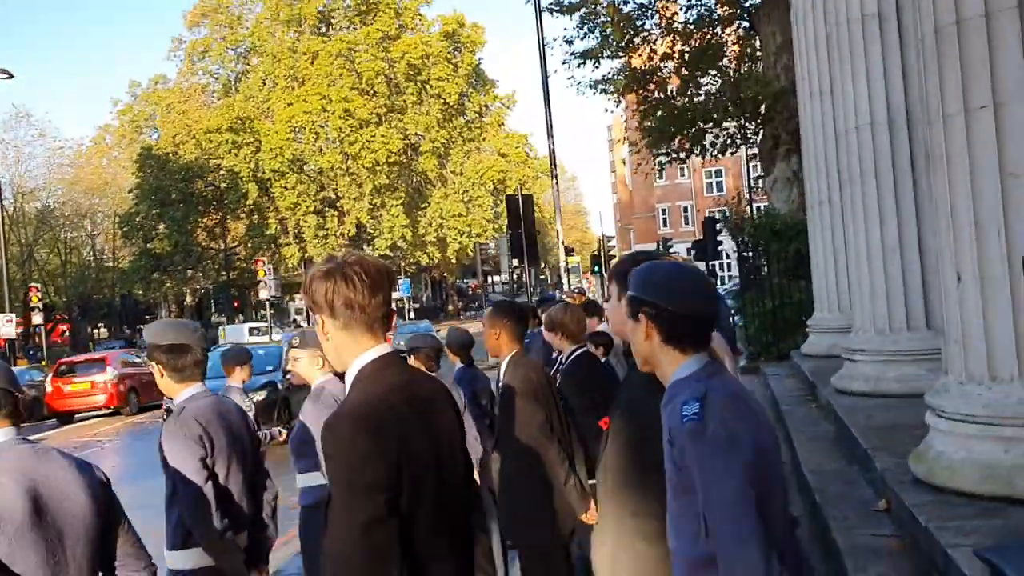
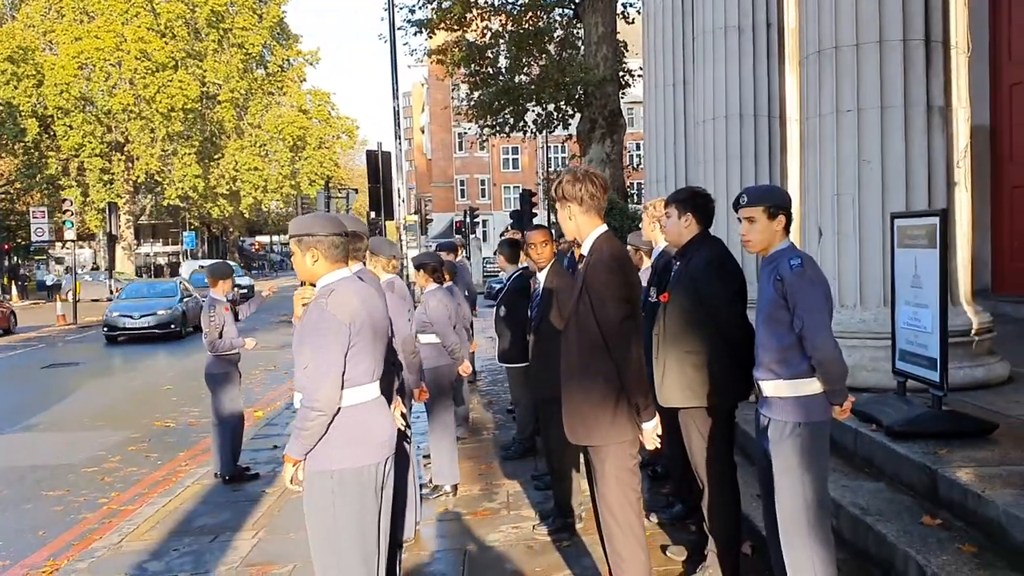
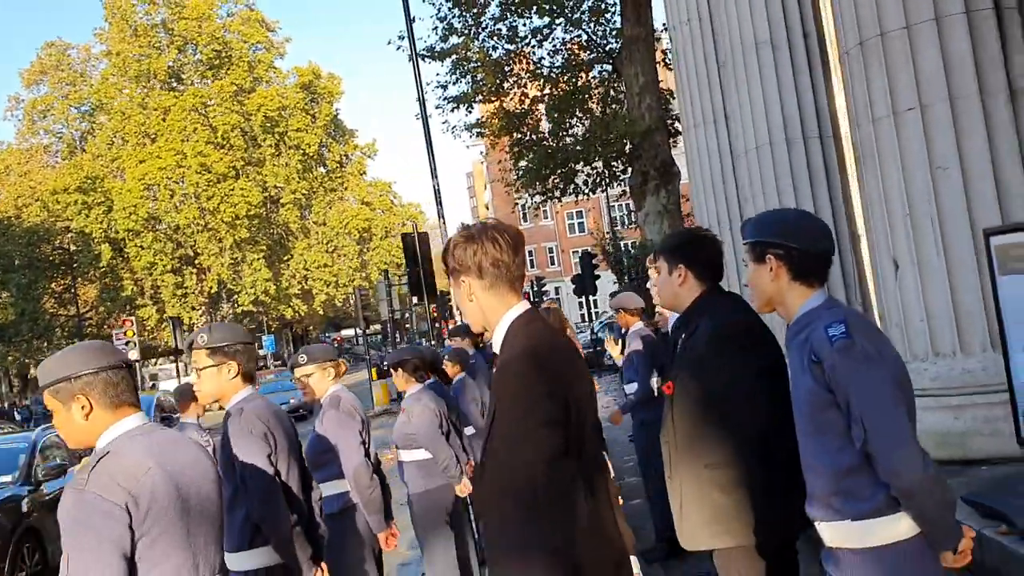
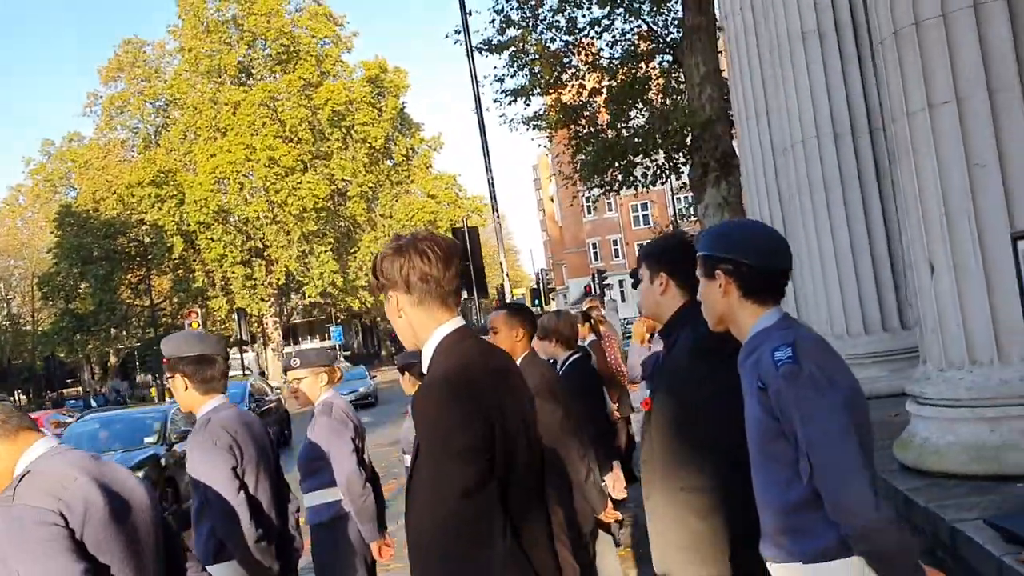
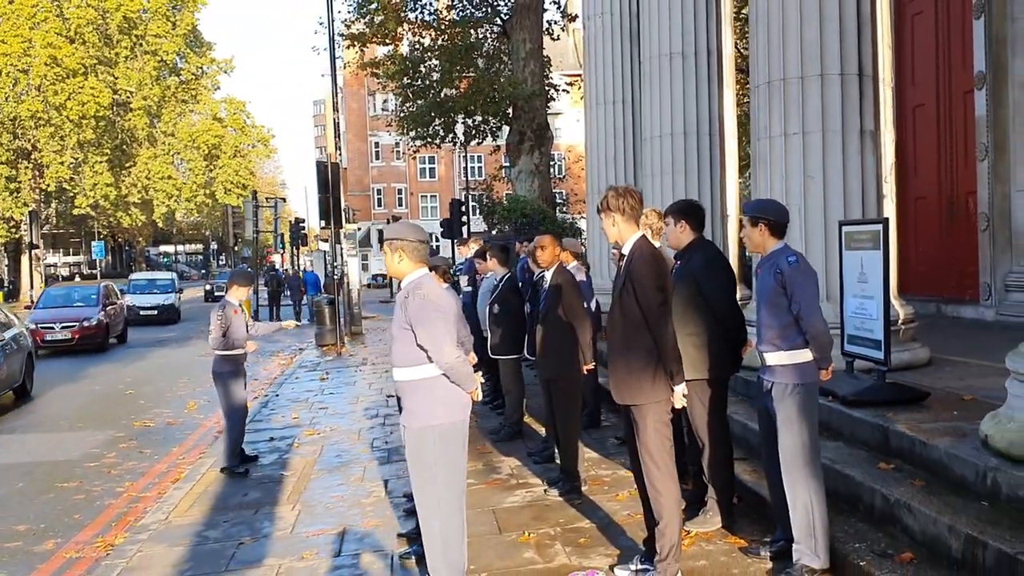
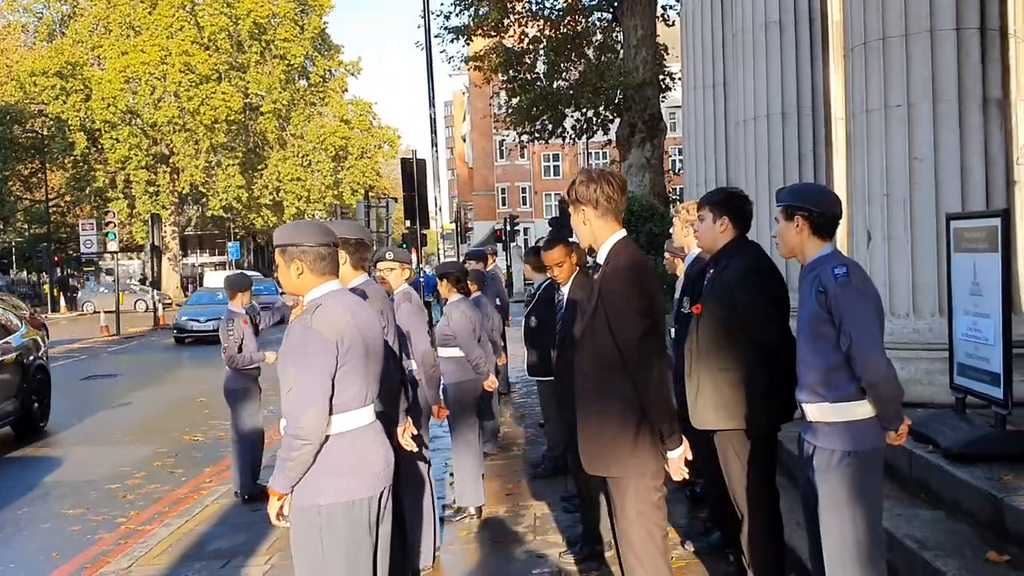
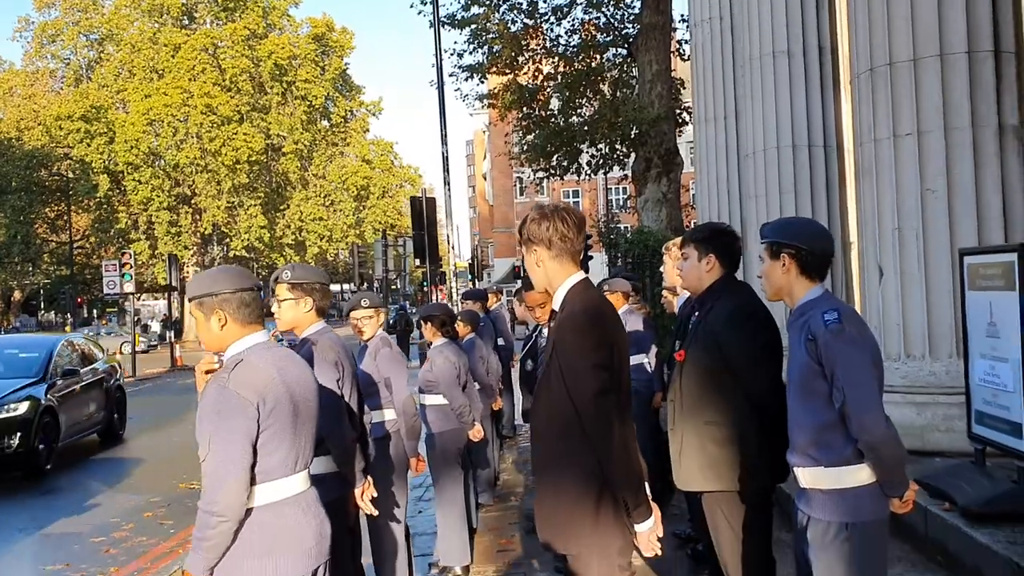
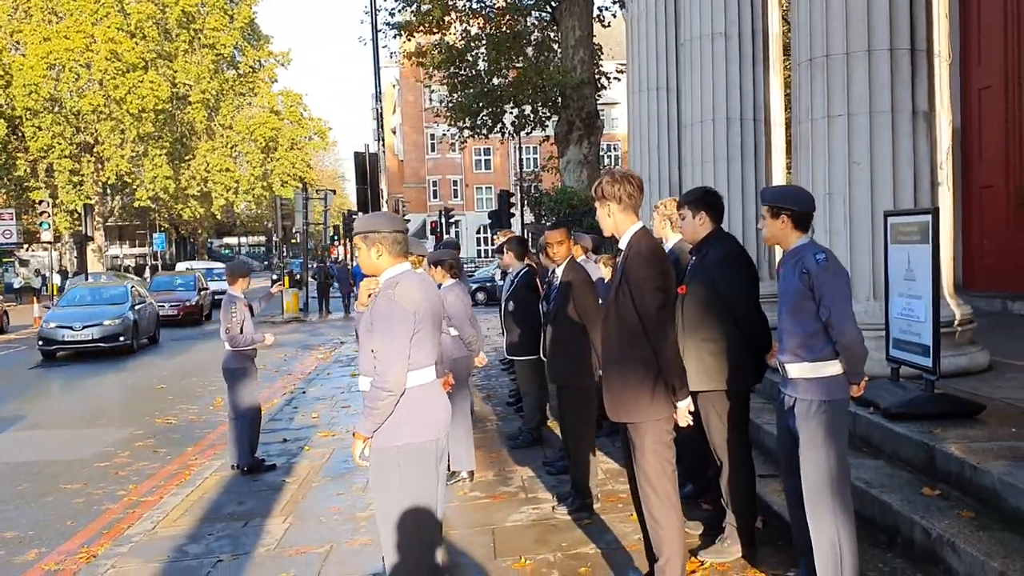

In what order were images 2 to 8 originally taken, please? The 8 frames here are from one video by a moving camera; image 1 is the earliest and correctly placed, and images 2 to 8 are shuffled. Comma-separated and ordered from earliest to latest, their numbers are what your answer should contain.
4, 3, 7, 6, 2, 8, 5
